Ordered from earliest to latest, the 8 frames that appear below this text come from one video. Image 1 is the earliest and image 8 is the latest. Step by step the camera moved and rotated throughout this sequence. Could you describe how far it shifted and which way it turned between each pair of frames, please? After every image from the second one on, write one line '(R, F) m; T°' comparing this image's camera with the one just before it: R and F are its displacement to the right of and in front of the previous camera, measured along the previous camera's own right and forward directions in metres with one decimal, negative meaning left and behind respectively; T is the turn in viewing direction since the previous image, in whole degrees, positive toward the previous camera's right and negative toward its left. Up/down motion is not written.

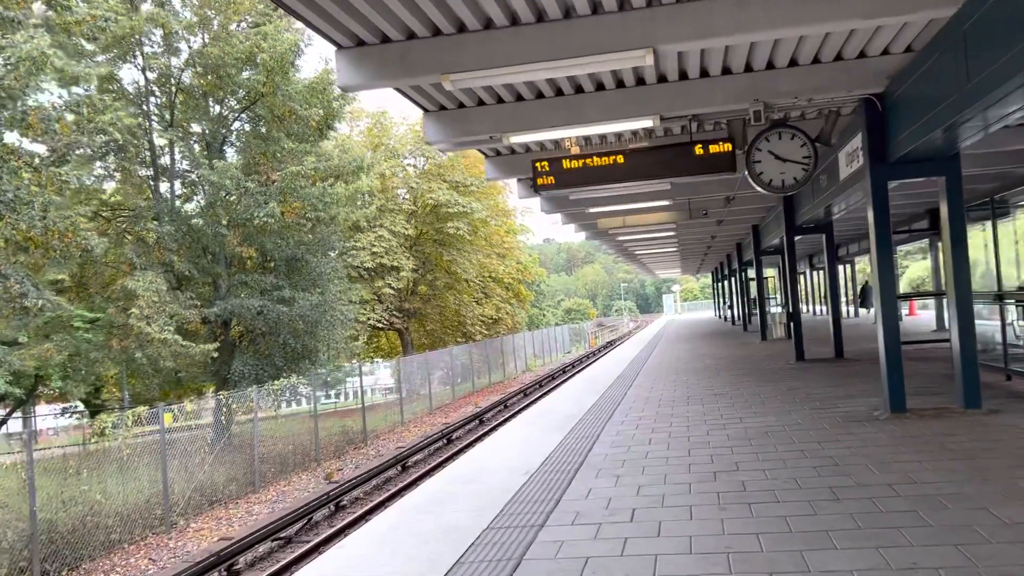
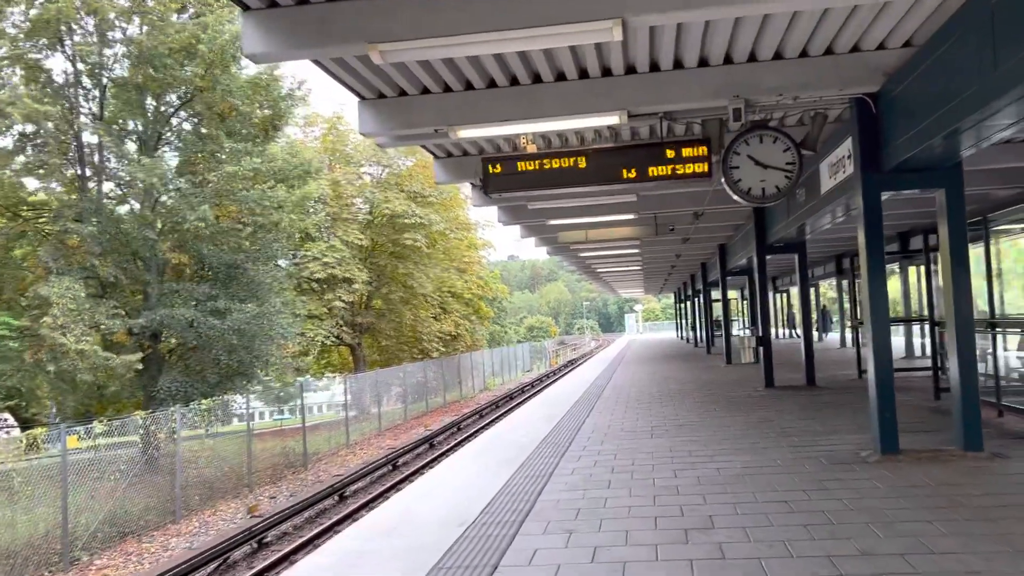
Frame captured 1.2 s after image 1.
(+0.1, +0.9) m; +3°
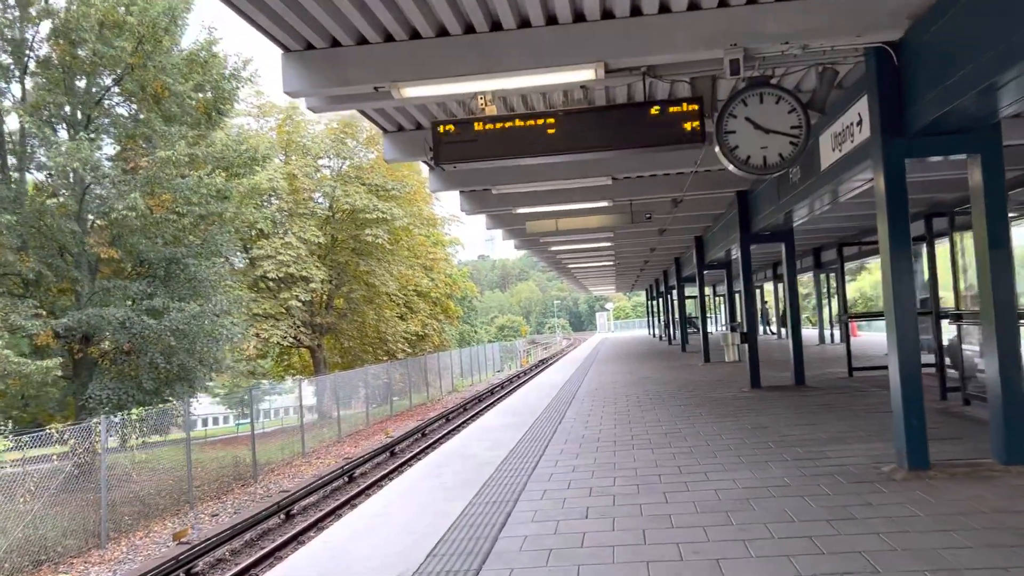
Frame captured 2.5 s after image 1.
(+0.1, +1.0) m; +2°
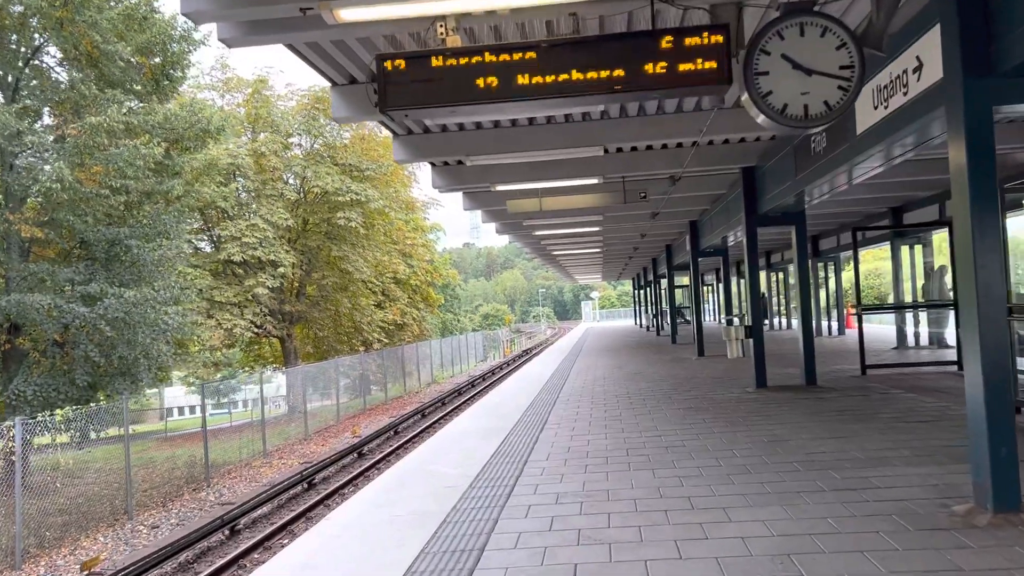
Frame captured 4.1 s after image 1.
(+0.1, +1.2) m; +1°
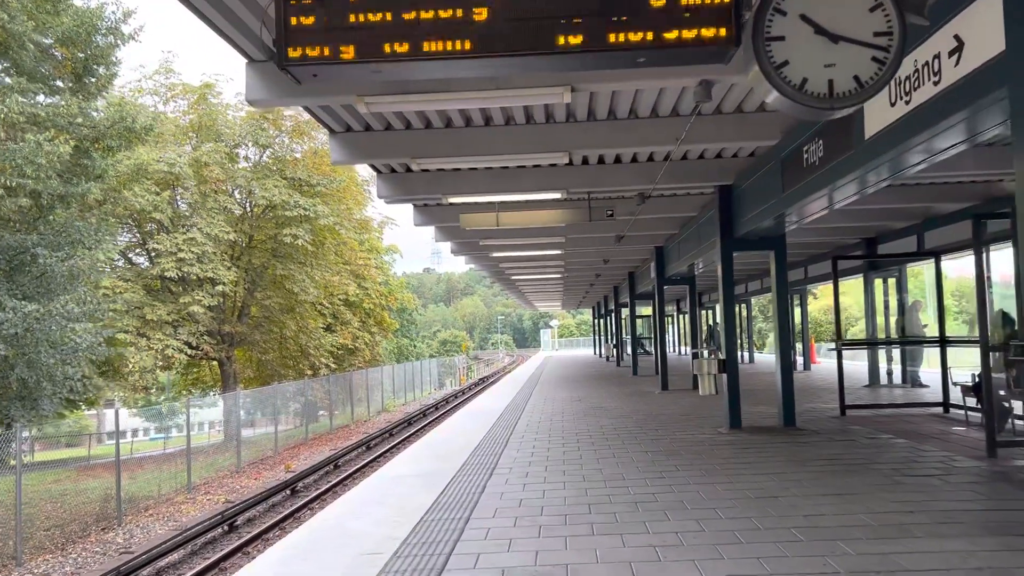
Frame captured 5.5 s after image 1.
(+0.1, +1.0) m; +3°
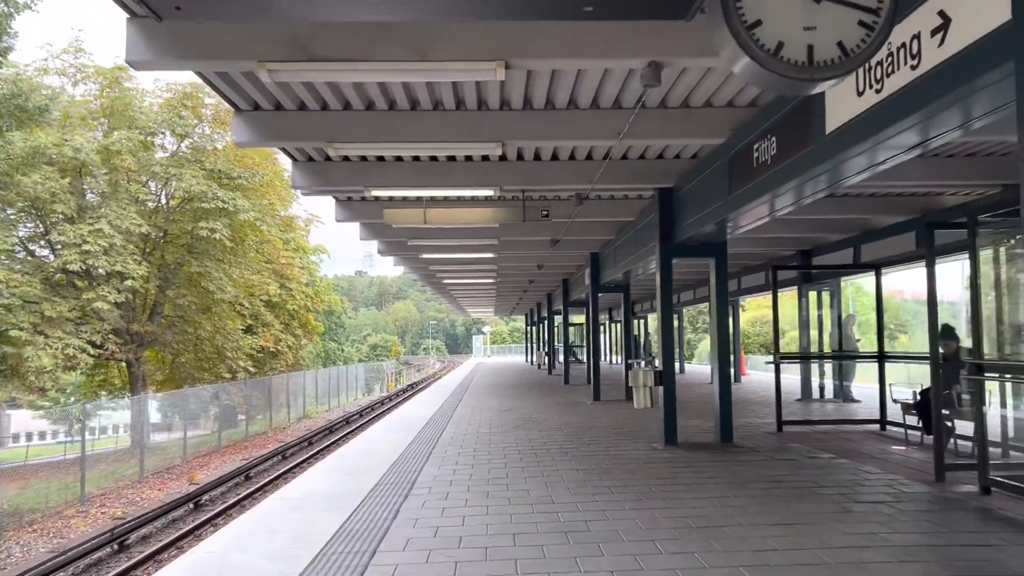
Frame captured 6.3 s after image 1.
(+0.1, +0.6) m; +5°
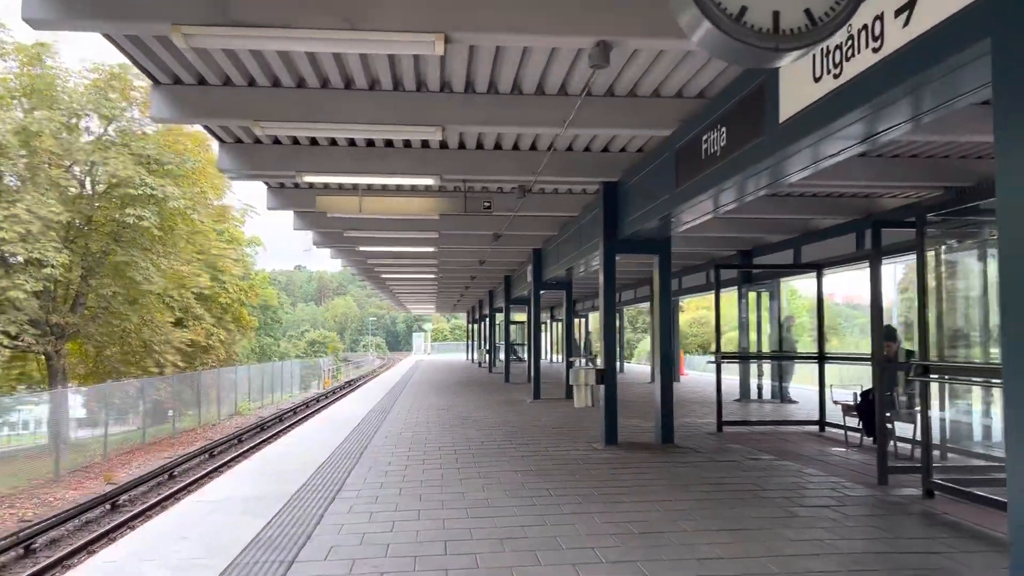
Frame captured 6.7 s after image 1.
(0.0, +0.3) m; +4°
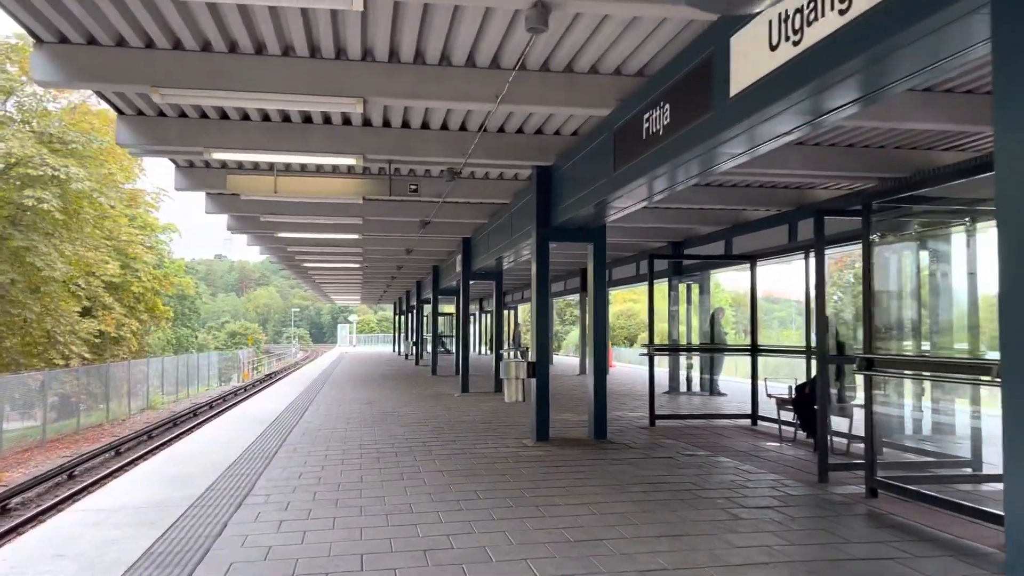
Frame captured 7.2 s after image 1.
(0.0, +0.4) m; +5°
